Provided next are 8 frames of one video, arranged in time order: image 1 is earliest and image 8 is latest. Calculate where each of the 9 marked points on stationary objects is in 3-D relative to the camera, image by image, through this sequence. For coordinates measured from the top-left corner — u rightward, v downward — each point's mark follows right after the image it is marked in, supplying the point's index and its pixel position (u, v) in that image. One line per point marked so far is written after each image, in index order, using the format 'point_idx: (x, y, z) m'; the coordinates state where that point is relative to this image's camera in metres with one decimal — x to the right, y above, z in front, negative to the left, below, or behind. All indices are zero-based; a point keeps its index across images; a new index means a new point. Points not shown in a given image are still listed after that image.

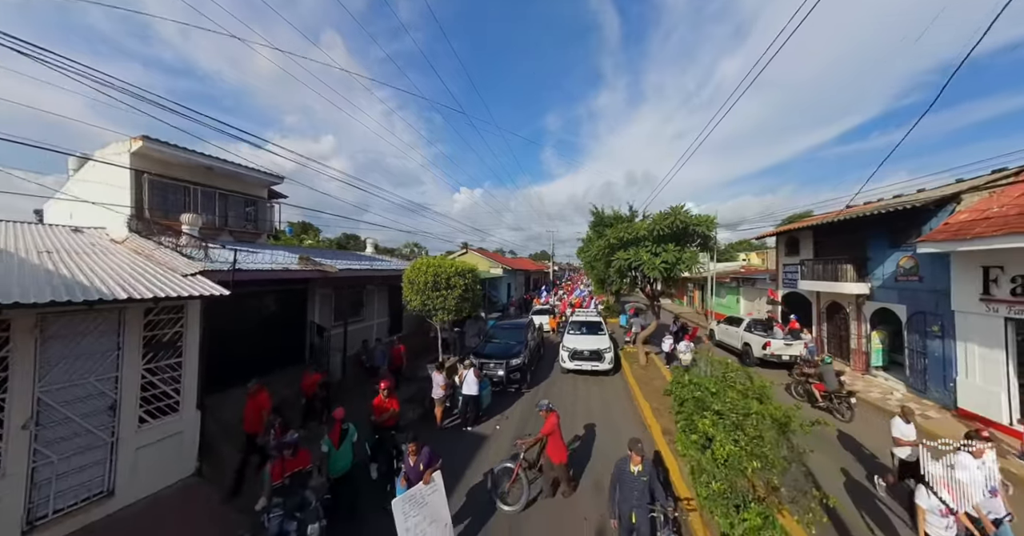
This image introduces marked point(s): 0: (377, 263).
0: (-4.3, +0.2, +11.0) m
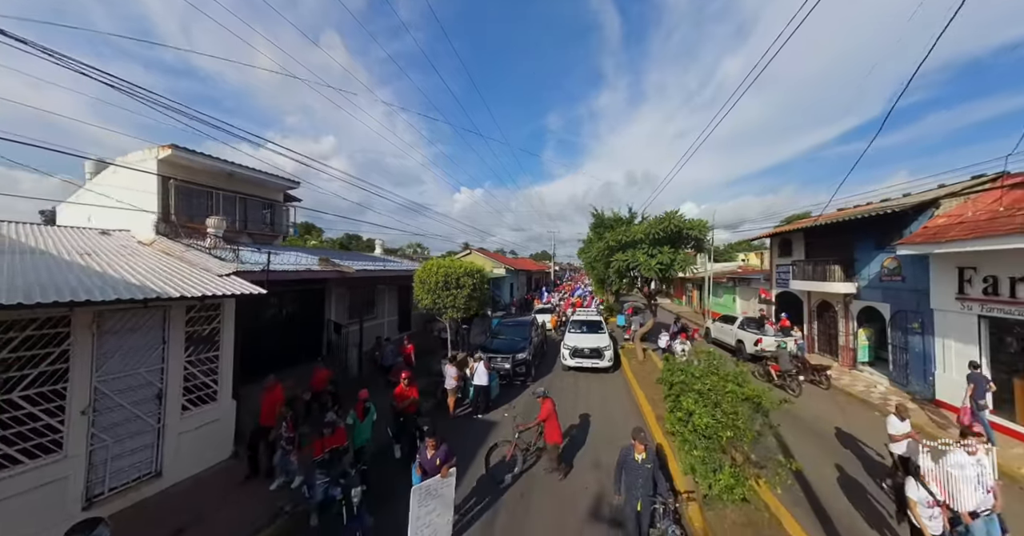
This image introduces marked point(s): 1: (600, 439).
0: (-4.2, +0.2, +11.5) m
1: (+1.6, -3.2, +6.6) m
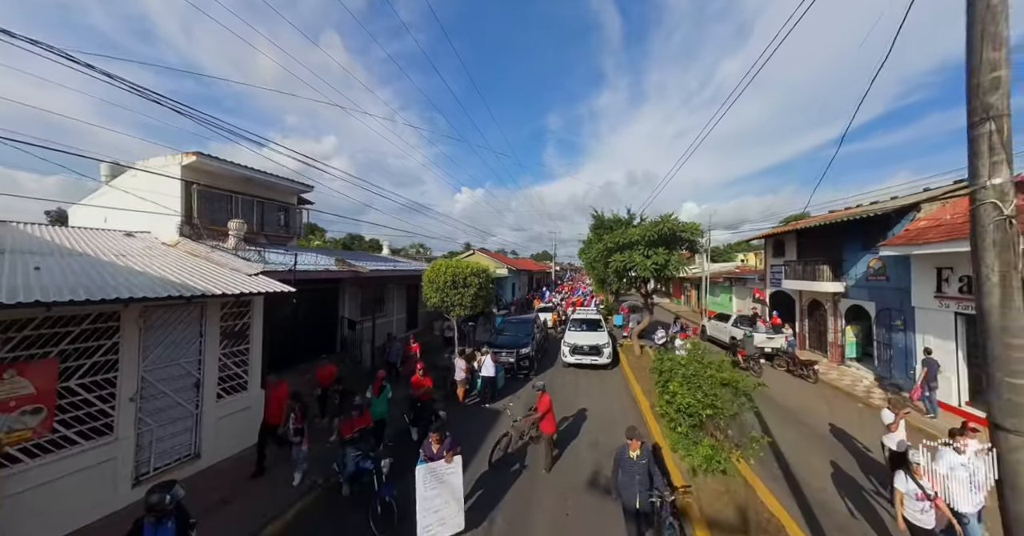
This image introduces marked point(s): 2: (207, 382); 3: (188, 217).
0: (-4.1, +0.2, +12.0) m
1: (+1.7, -3.2, +7.1) m
2: (-5.2, -2.0, +6.0) m
3: (-8.6, +1.4, +9.2) m
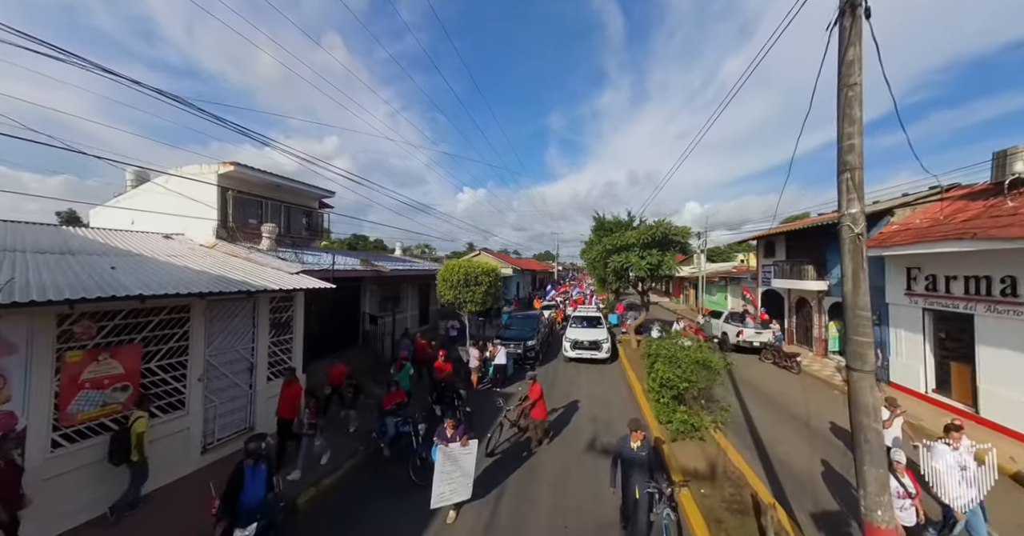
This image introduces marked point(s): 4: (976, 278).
0: (-3.9, +0.2, +12.9) m
1: (+1.9, -3.2, +8.0) m
2: (-5.0, -2.0, +6.9) m
3: (-8.4, +1.4, +10.1) m
4: (+10.3, -0.2, +7.6) m
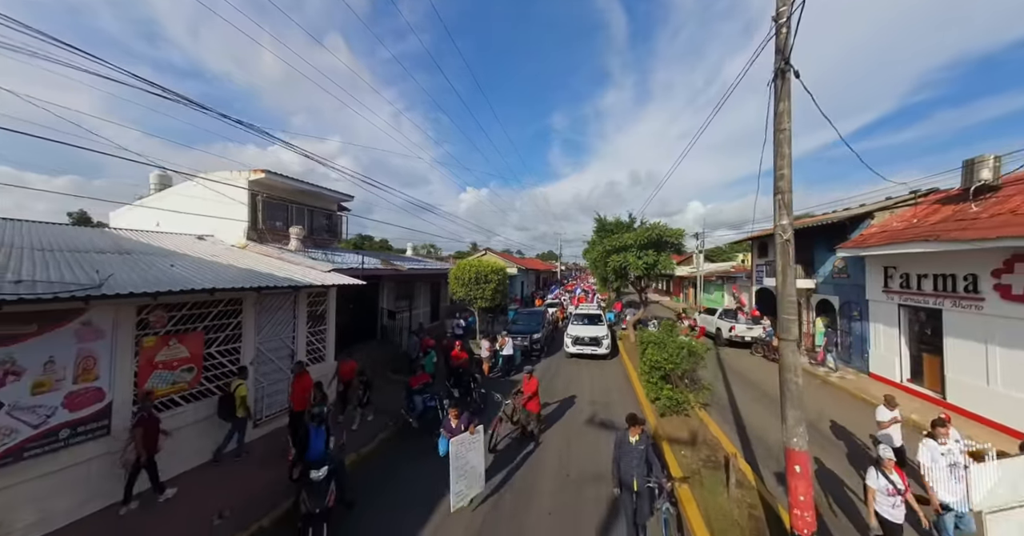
0: (-3.6, +0.2, +13.7) m
1: (+2.1, -3.1, +8.8) m
2: (-4.8, -1.9, +7.8) m
3: (-8.2, +1.4, +10.9) m
4: (+10.5, -0.2, +8.4) m
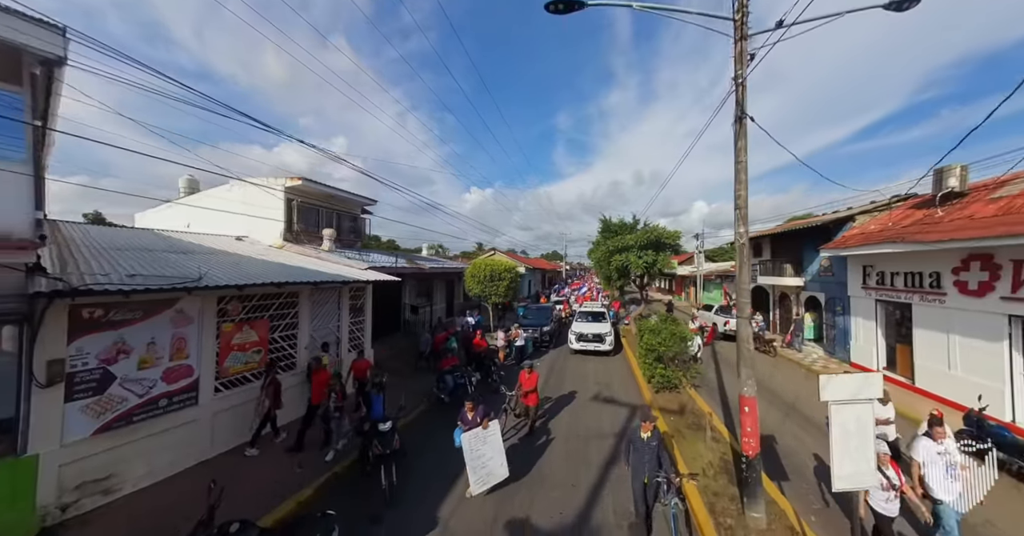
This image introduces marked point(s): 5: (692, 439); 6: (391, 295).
0: (-3.2, +0.2, +14.8) m
1: (+2.5, -3.1, +9.8) m
2: (-4.5, -1.9, +8.9) m
3: (-7.8, +1.5, +12.1) m
4: (+10.8, -0.1, +9.3) m
5: (+2.8, -2.7, +5.4) m
6: (-4.1, -0.9, +11.5) m
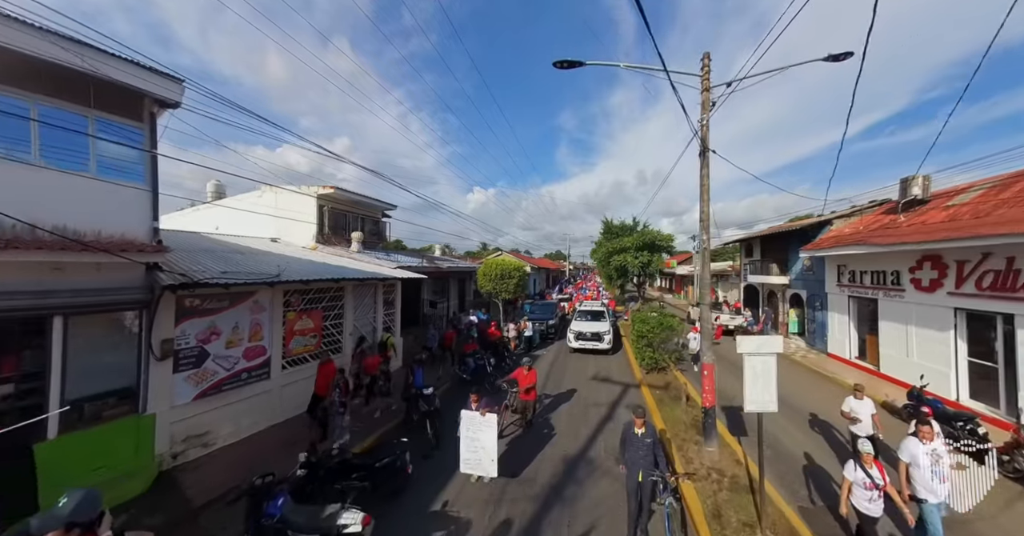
0: (-2.8, +0.3, +16.1) m
1: (+2.8, -3.1, +11.0) m
2: (-4.2, -1.9, +10.2) m
3: (-7.5, +1.5, +13.4) m
4: (+11.1, -0.1, +10.5) m
5: (+3.1, -2.6, +6.6) m
6: (-3.8, -0.9, +12.8) m
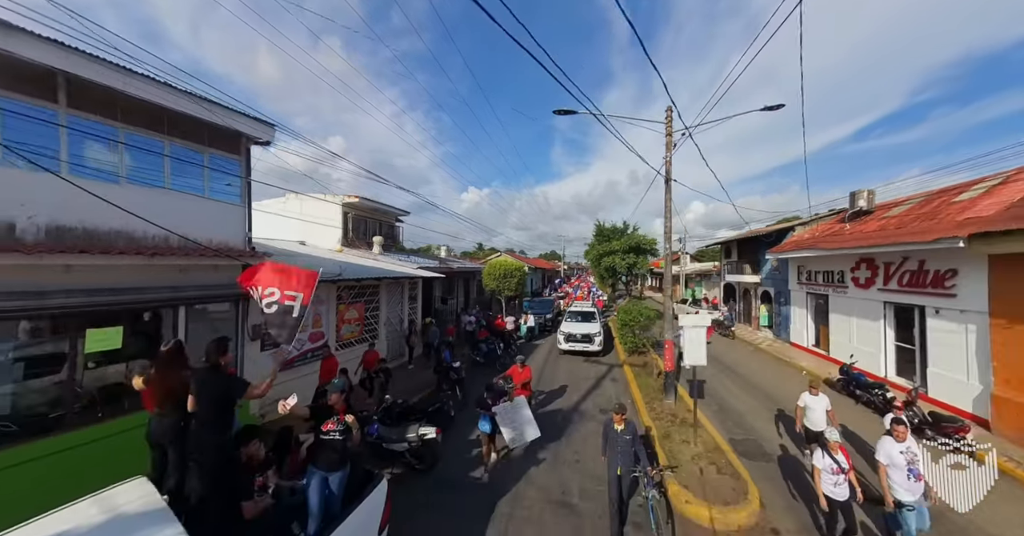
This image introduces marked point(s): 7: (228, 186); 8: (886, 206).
0: (-2.7, +0.3, +17.8) m
1: (+3.0, -3.1, +12.8) m
2: (-4.0, -1.9, +11.9) m
3: (-7.3, +1.5, +15.1) m
4: (+11.3, -0.1, +12.4) m
5: (+3.3, -2.7, +8.4) m
6: (-3.6, -0.9, +14.5) m
7: (-6.3, +1.8, +7.6) m
8: (+13.2, +2.2, +12.2) m
